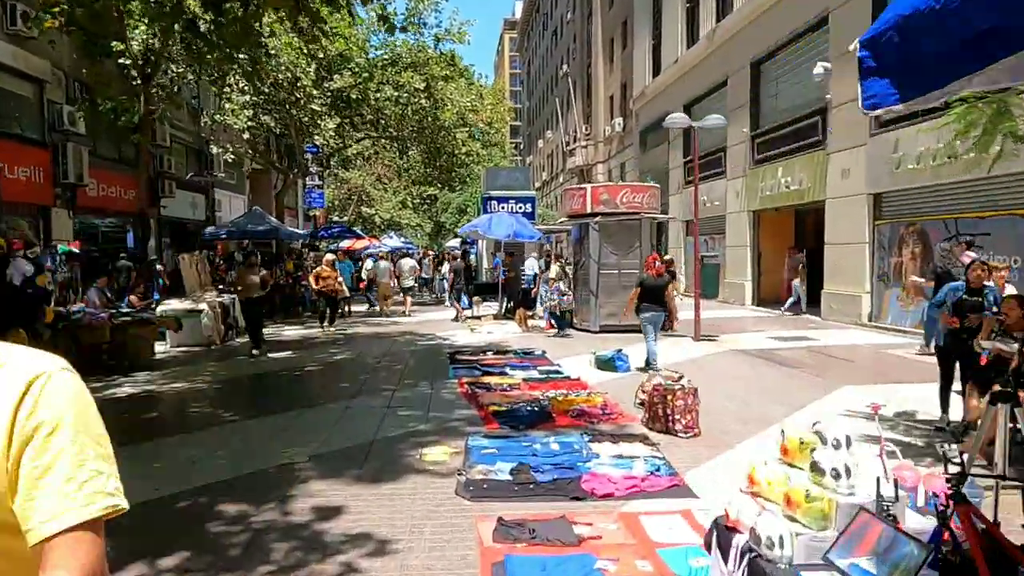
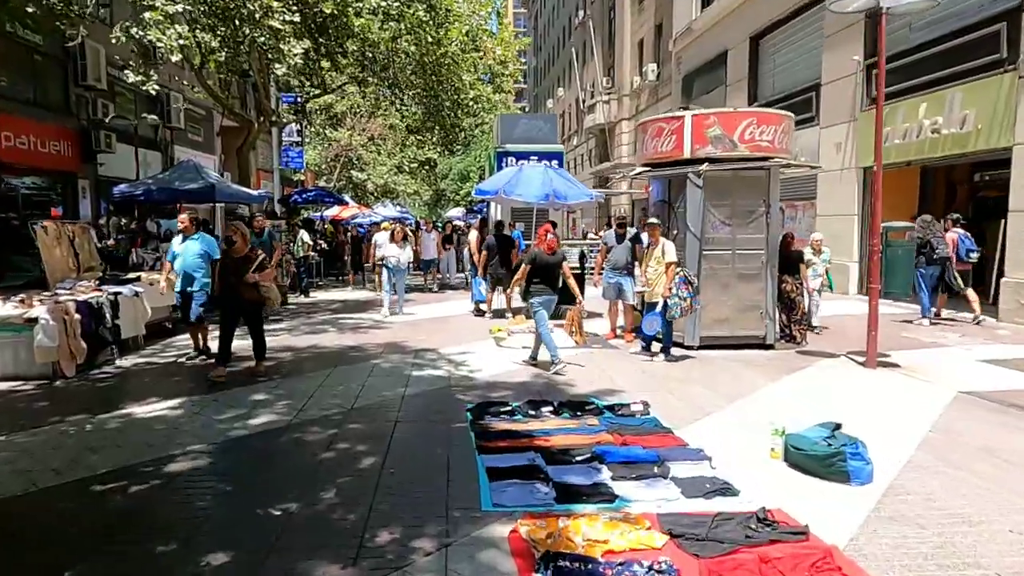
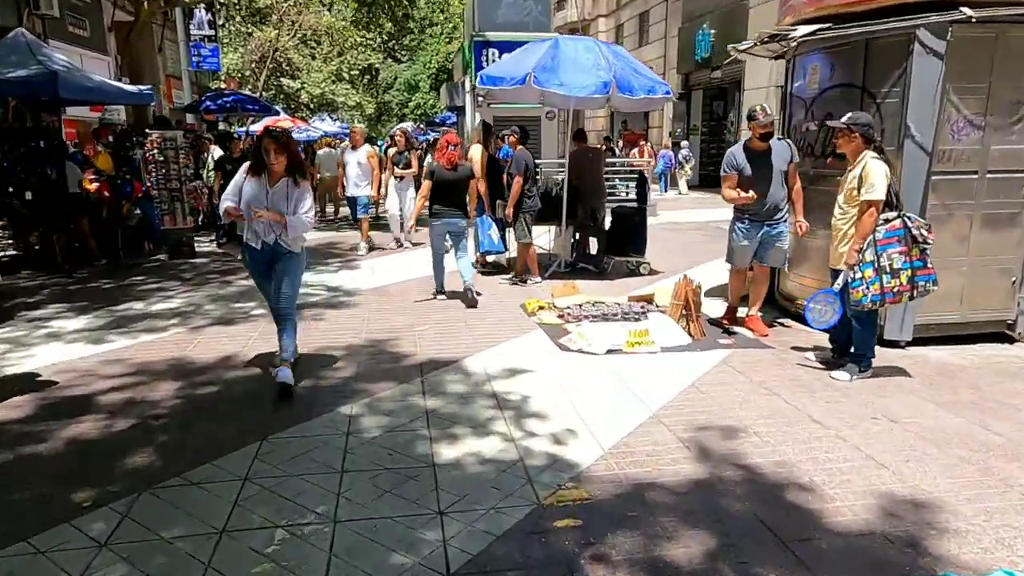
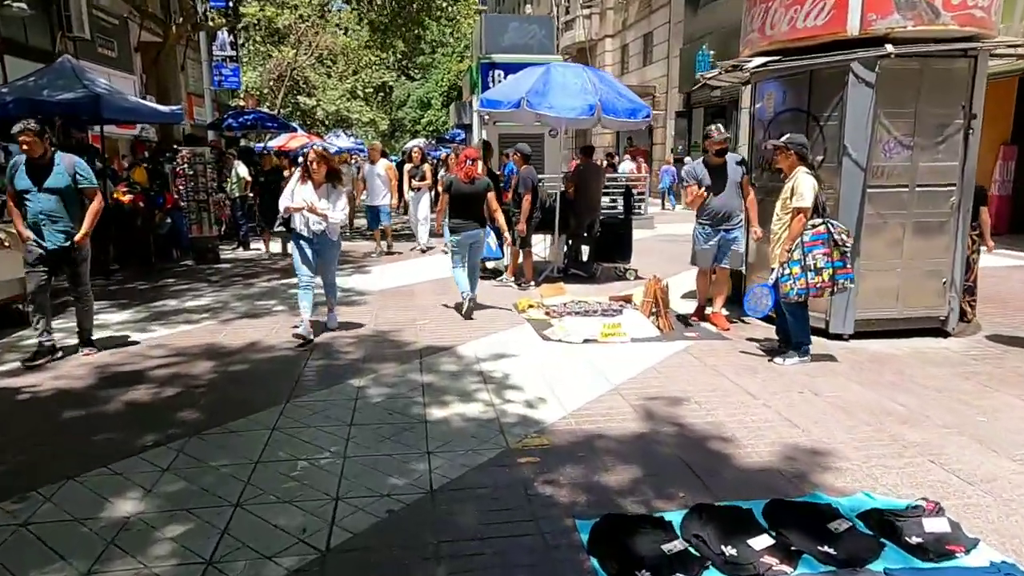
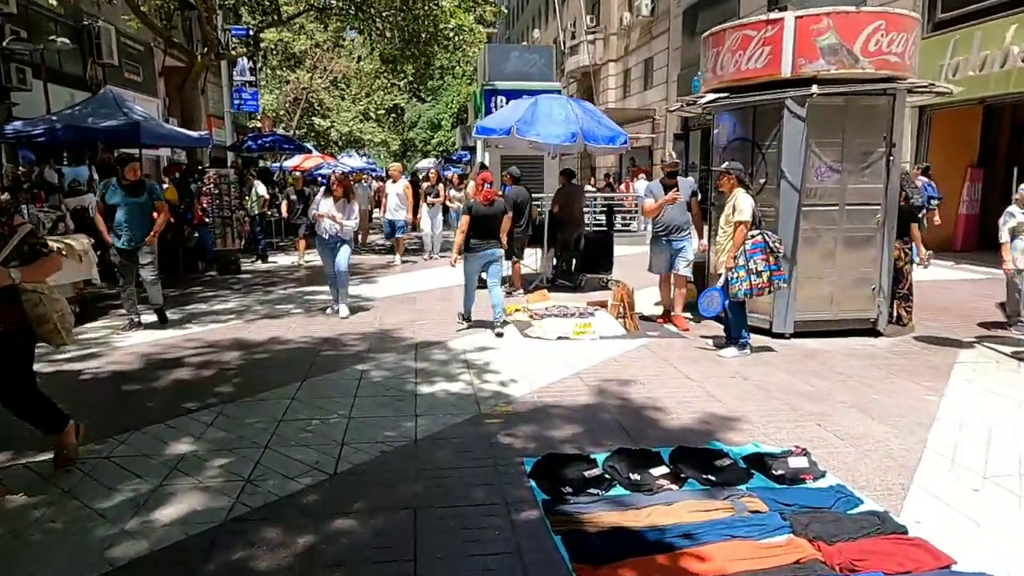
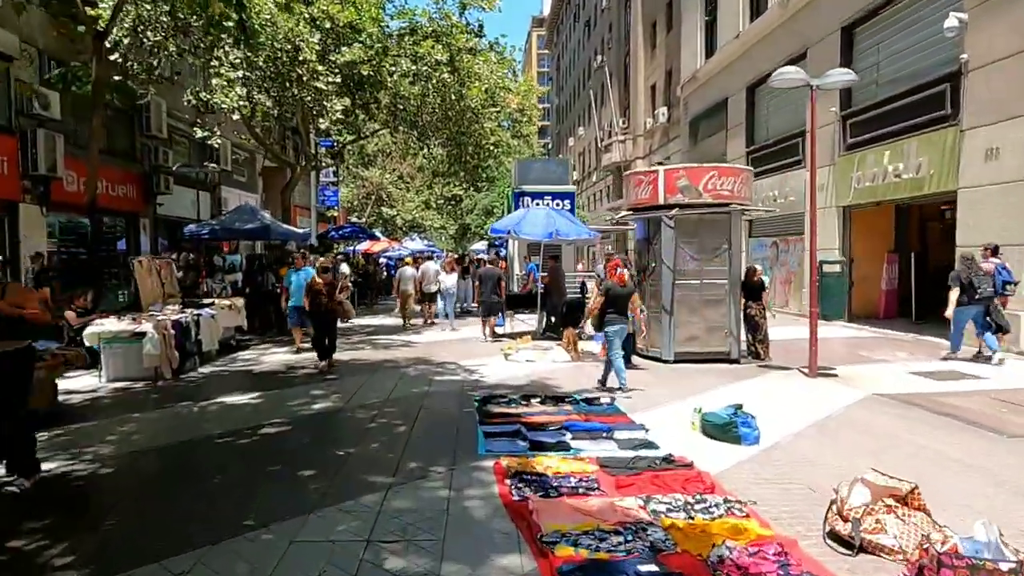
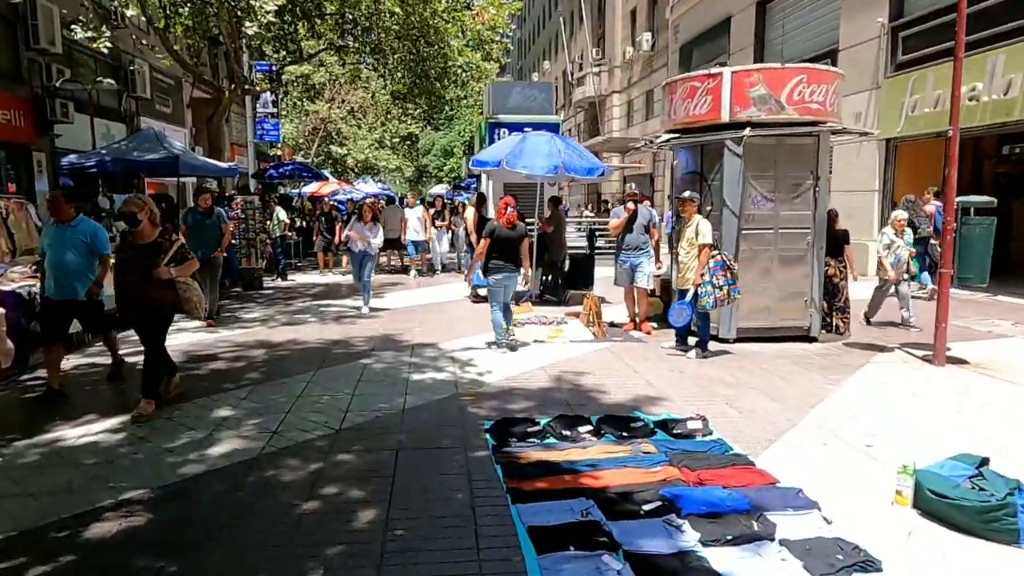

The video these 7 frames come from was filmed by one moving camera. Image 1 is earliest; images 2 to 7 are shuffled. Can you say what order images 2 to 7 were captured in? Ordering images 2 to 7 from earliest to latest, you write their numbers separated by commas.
6, 2, 7, 5, 4, 3
